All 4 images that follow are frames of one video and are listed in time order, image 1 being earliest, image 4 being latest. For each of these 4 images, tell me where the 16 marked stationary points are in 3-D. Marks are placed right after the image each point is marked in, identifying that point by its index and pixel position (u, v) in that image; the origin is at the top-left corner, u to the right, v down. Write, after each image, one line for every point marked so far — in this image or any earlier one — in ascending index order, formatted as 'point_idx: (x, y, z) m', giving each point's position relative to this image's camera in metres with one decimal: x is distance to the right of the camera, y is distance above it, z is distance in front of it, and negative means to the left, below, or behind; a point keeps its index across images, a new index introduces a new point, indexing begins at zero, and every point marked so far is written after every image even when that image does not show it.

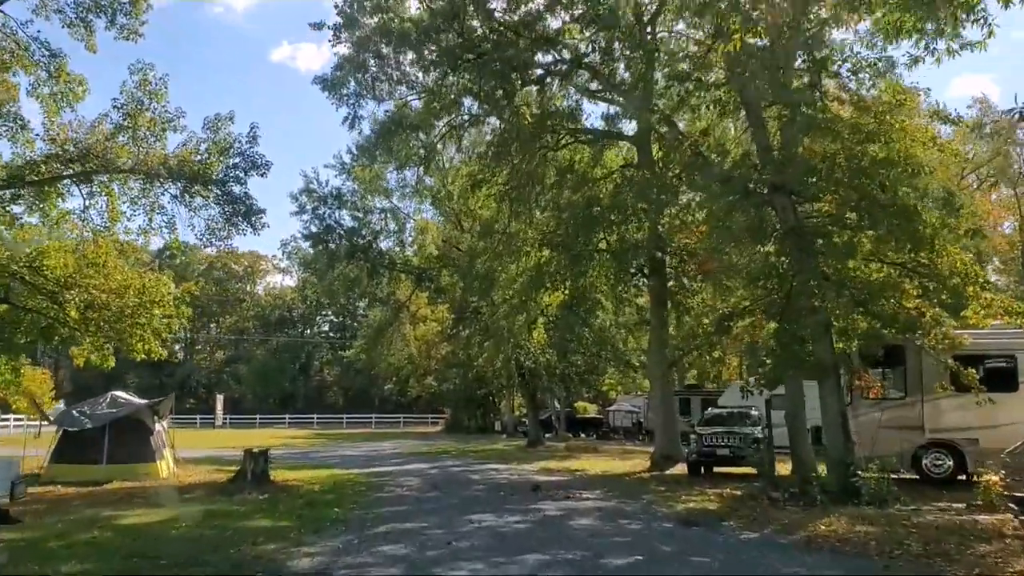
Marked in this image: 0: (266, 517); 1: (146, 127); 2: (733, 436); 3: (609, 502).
0: (-2.7, -2.5, +11.9) m
1: (-6.5, +2.9, +19.5) m
2: (+3.9, -2.6, +19.0) m
3: (+1.2, -2.7, +13.8) m
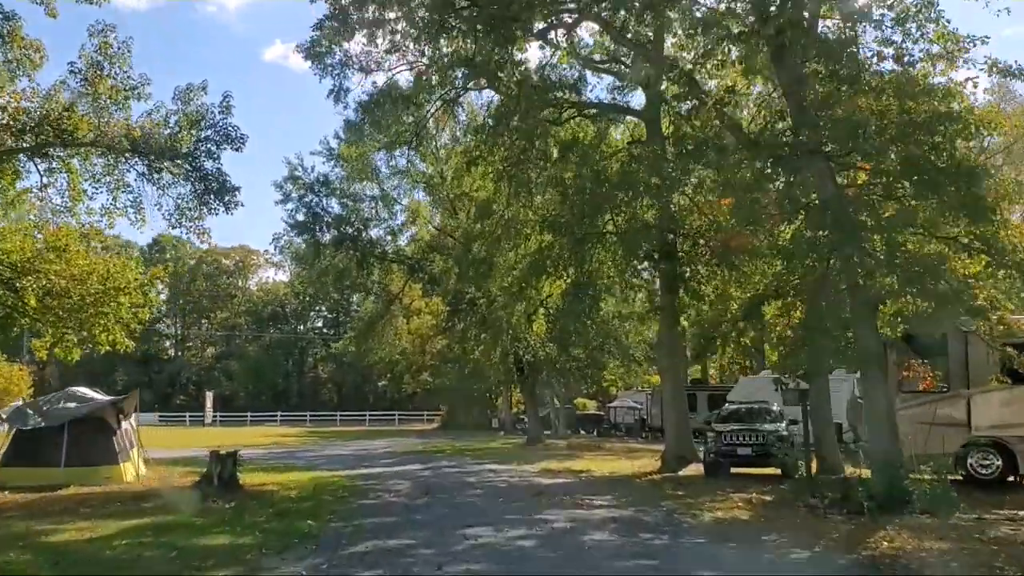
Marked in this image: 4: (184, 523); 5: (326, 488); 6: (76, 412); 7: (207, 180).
0: (-2.6, -2.3, +10.1) m
1: (-6.6, +3.1, +17.7) m
2: (+3.9, -2.3, +17.3) m
3: (+1.3, -2.5, +12.1) m
4: (-3.2, -2.3, +10.8) m
5: (-2.6, -2.8, +15.3) m
6: (-6.9, -2.0, +17.4) m
7: (-5.0, +1.8, +18.0) m
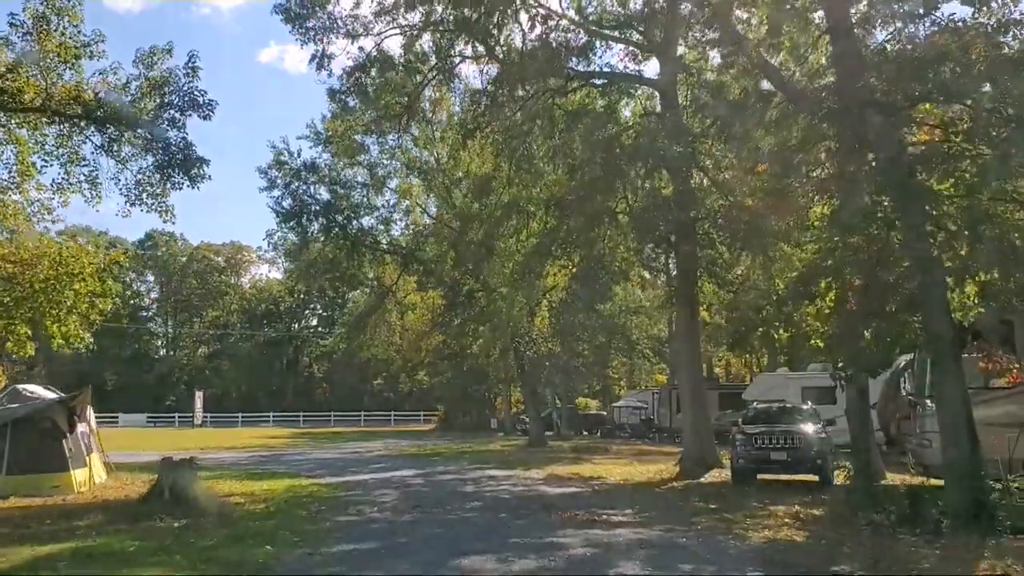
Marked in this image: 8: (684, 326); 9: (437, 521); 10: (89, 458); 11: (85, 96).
0: (-2.6, -2.0, +8.1) m
1: (-6.5, +3.3, +15.7) m
2: (+3.9, -2.1, +15.3) m
3: (+1.3, -2.2, +10.1) m
4: (-3.2, -2.1, +8.8) m
5: (-2.6, -2.6, +13.3) m
6: (-6.9, -1.7, +15.3) m
7: (-5.0, +2.0, +15.9) m
8: (+3.1, -0.8, +19.9) m
9: (-0.8, -2.3, +11.0) m
10: (-6.6, -2.6, +17.0) m
11: (-6.2, +2.8, +15.9) m
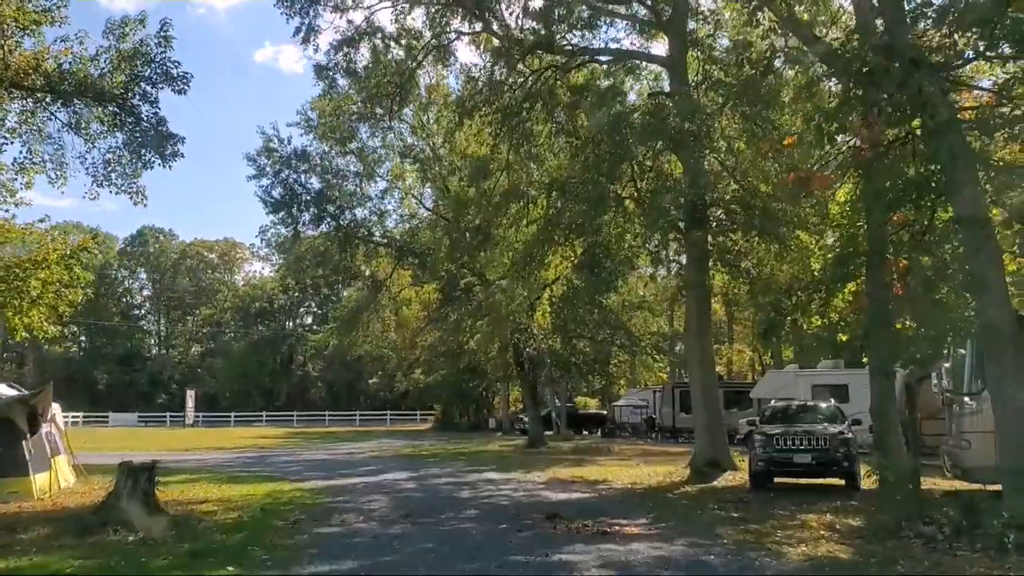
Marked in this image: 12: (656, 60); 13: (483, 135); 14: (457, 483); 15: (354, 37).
0: (-2.6, -1.9, +6.9) m
1: (-6.5, +3.5, +14.5) m
2: (+3.9, -1.9, +14.1) m
3: (+1.3, -2.1, +8.9) m
4: (-3.2, -2.0, +7.6) m
5: (-2.6, -2.4, +12.1) m
6: (-6.9, -1.6, +14.1) m
7: (-5.0, +2.1, +14.7) m
8: (+3.1, -0.6, +18.6) m
9: (-0.7, -2.2, +9.8) m
10: (-6.6, -2.5, +15.8) m
11: (-6.2, +2.9, +14.6) m
12: (+2.5, +3.9, +18.9) m
13: (-0.5, +2.7, +19.2) m
14: (-0.8, -2.8, +15.8) m
15: (-2.6, +4.1, +18.2) m
